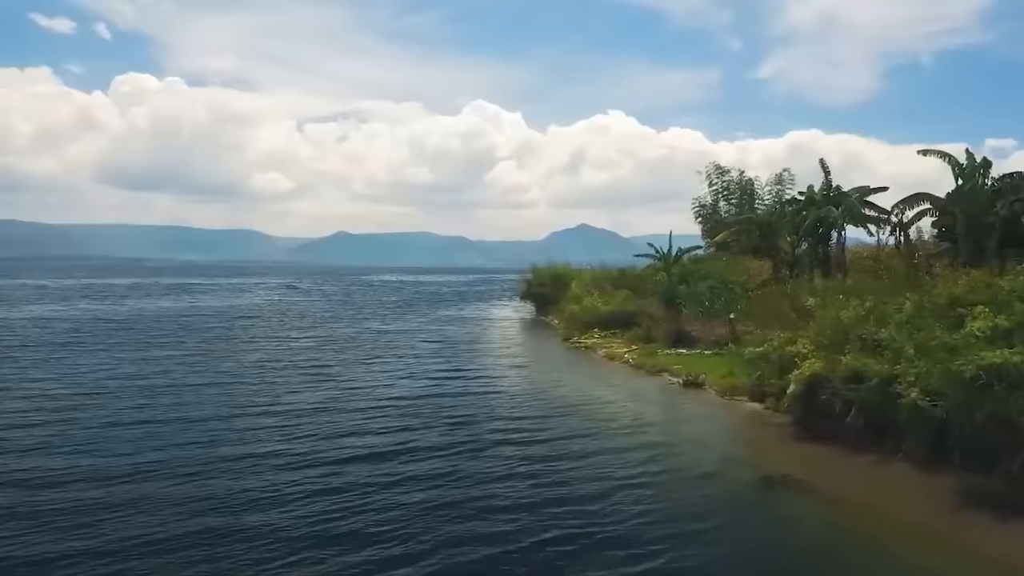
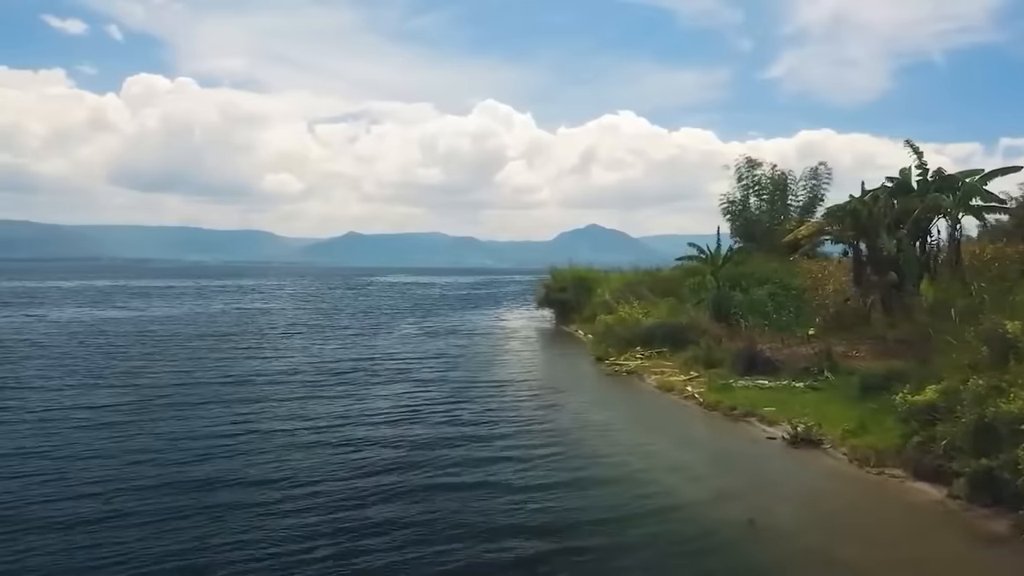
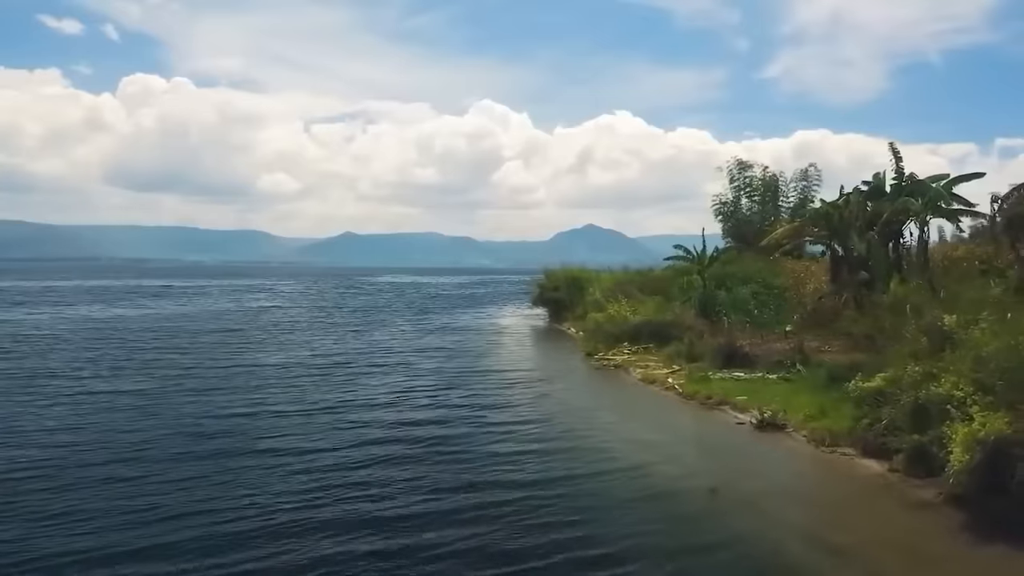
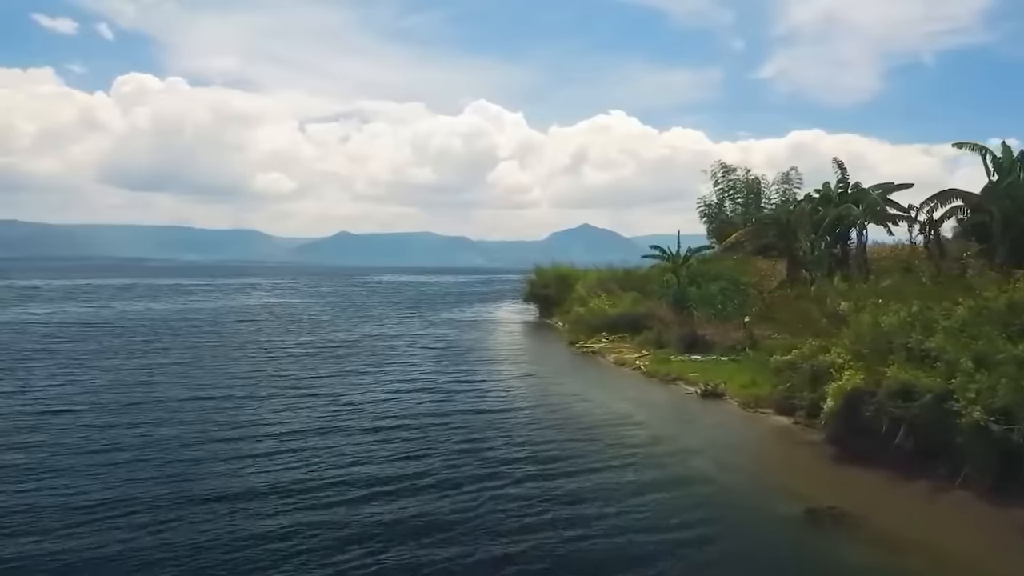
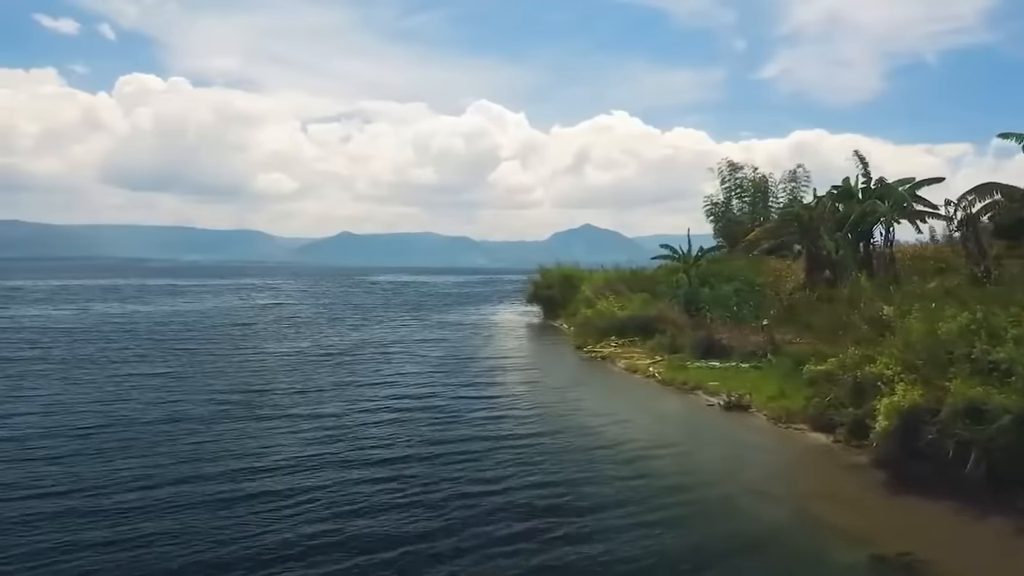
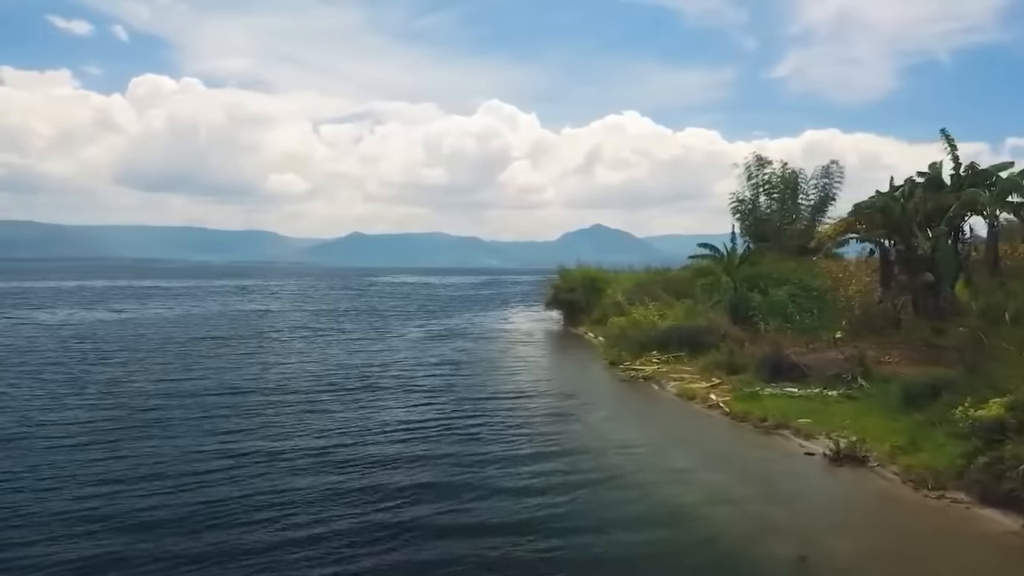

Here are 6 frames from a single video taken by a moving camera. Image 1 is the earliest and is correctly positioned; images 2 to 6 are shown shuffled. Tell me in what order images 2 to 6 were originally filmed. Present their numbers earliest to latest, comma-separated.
4, 5, 3, 2, 6
